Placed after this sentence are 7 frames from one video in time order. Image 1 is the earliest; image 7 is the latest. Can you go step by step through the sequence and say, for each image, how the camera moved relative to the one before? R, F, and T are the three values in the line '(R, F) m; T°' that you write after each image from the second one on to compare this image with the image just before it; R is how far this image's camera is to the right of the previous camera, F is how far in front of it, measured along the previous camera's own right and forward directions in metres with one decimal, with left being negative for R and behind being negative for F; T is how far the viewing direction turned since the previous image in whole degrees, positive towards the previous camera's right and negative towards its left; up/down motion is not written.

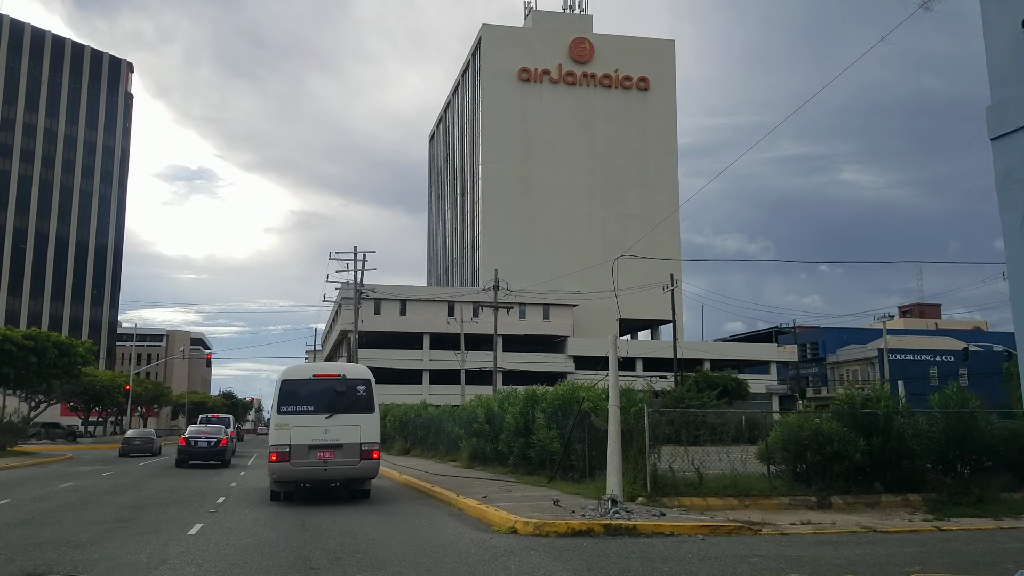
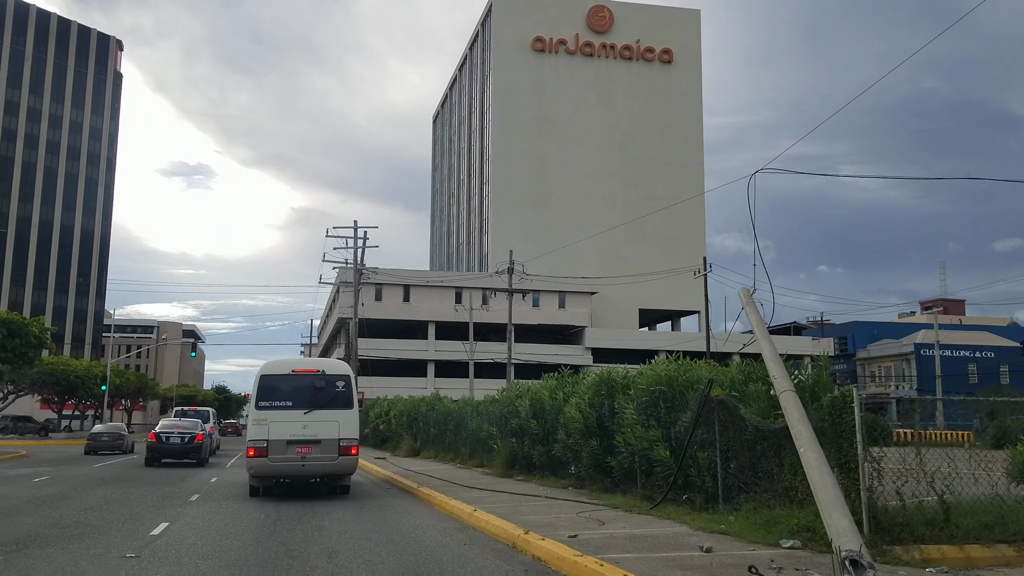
(-1.0, +5.6) m; 0°
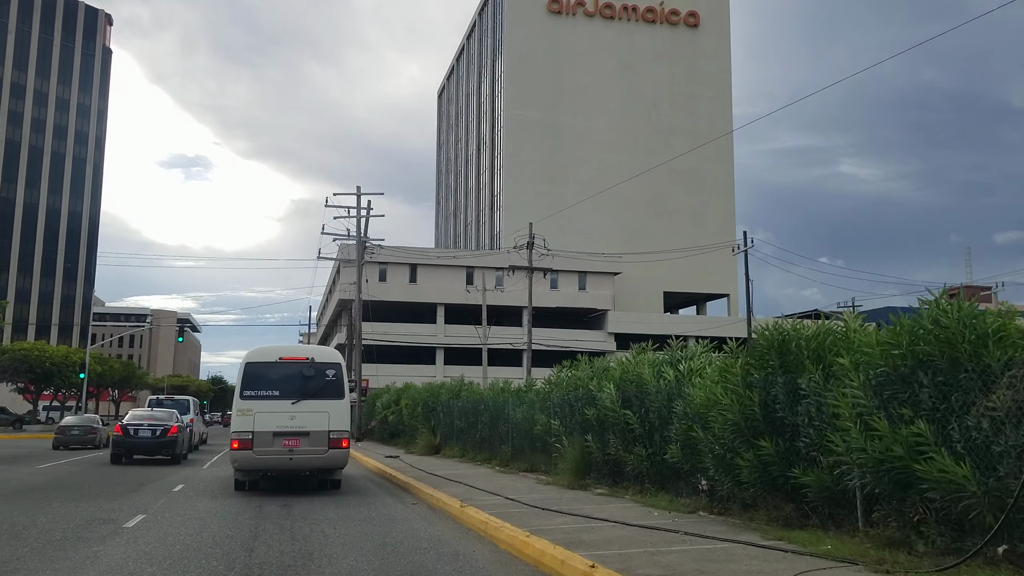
(-1.0, +5.1) m; 0°
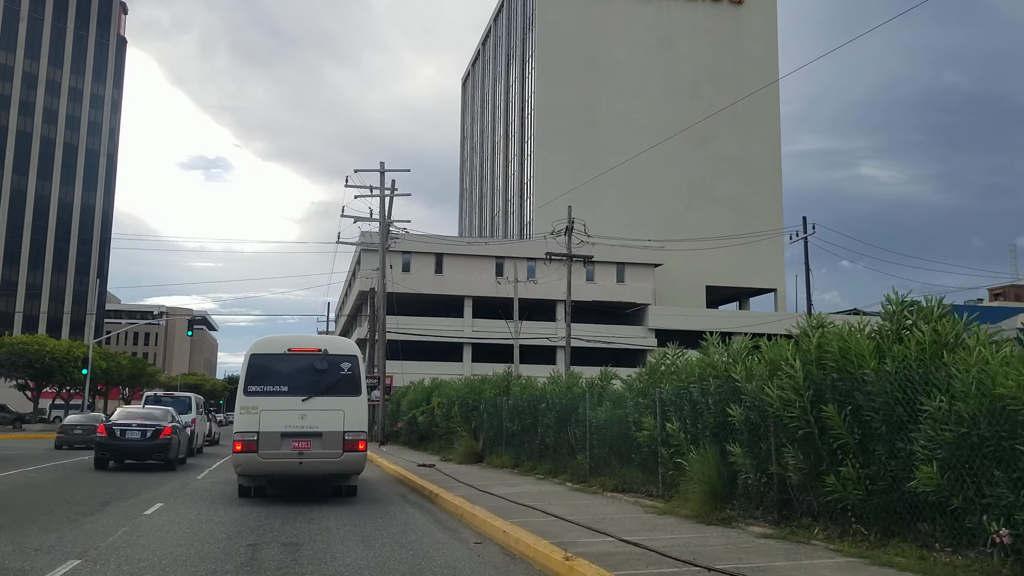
(-0.8, +4.0) m; -1°
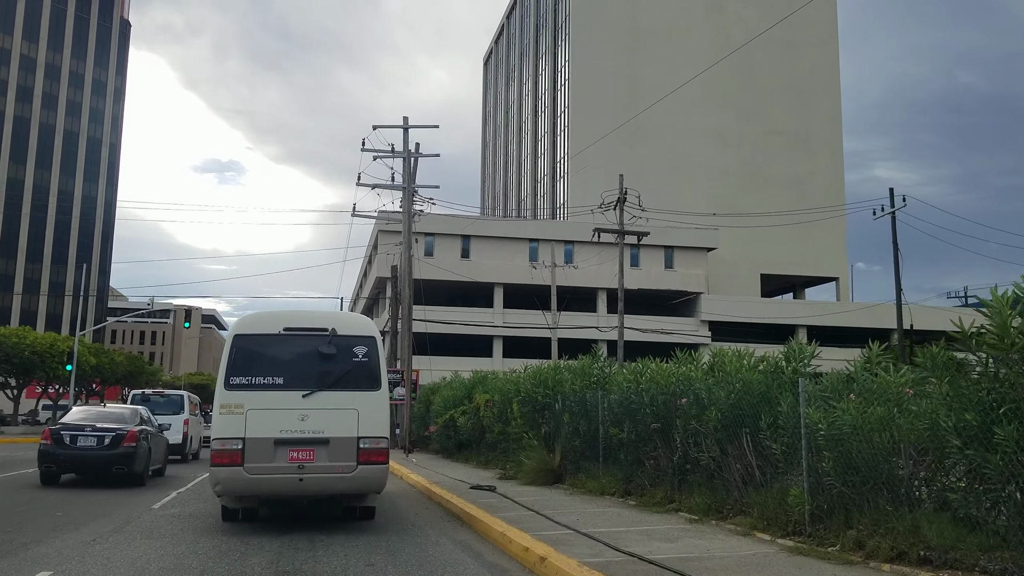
(-1.1, +5.7) m; -1°
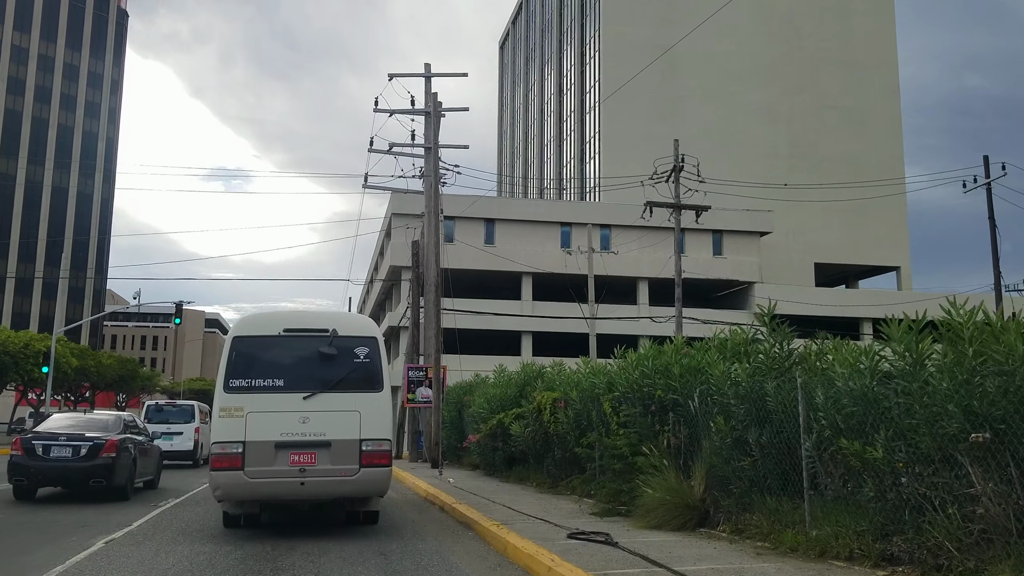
(-1.0, +5.1) m; 0°
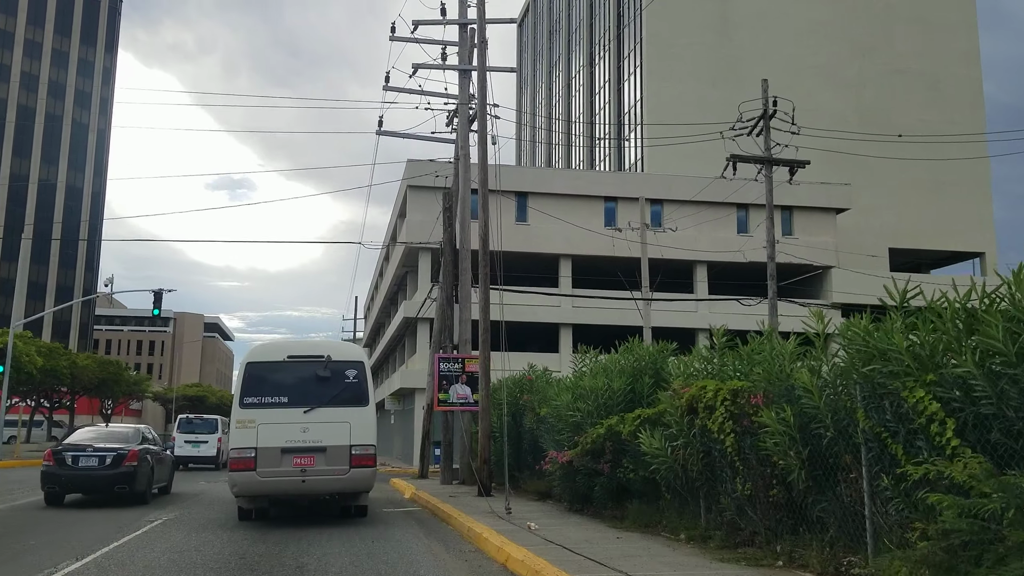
(-1.2, +6.0) m; 0°
